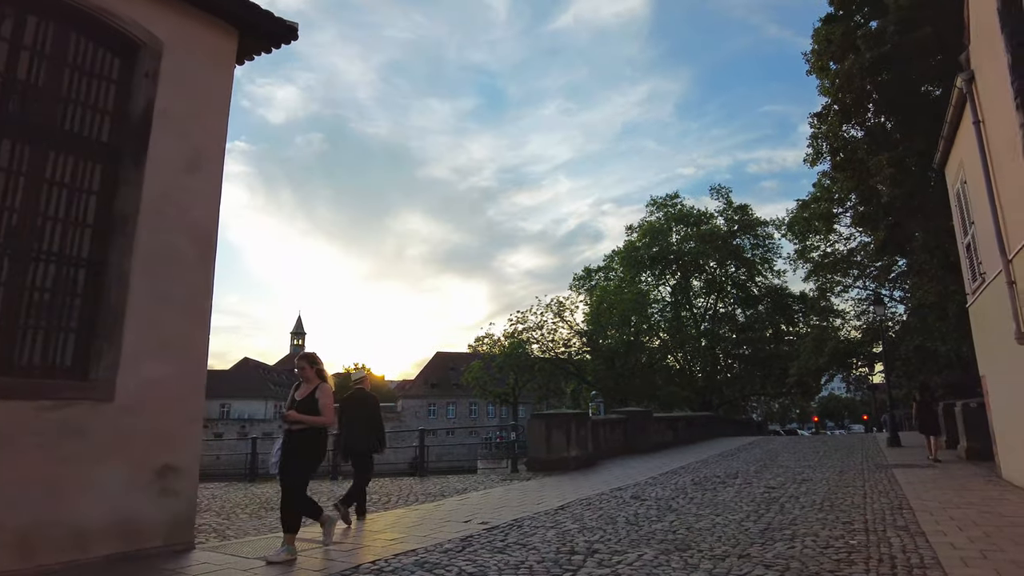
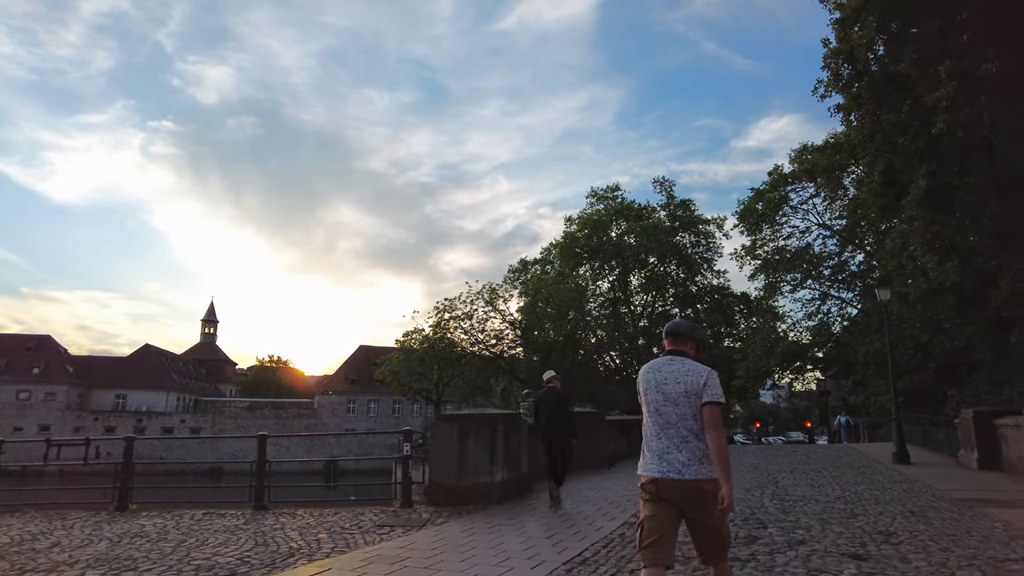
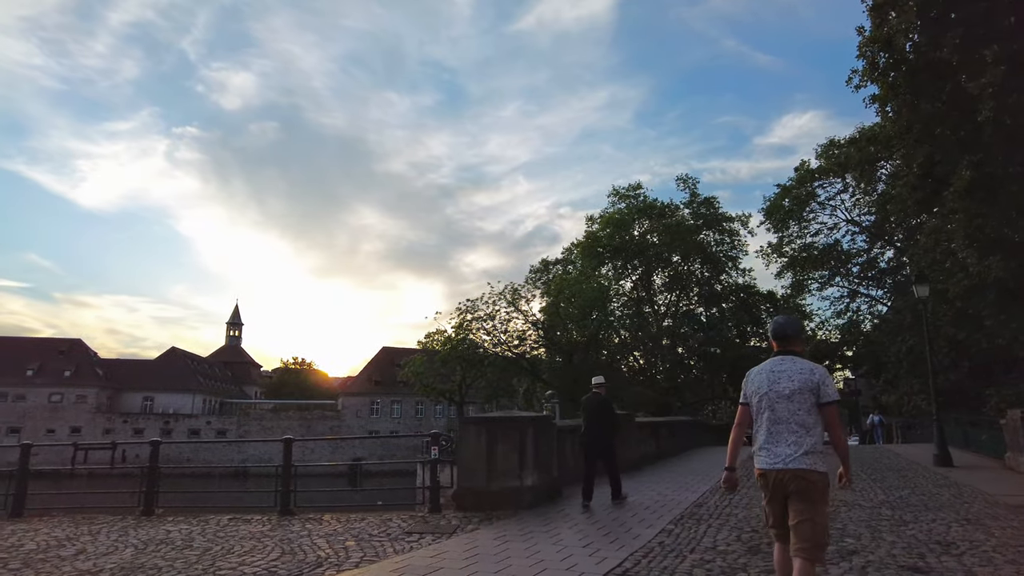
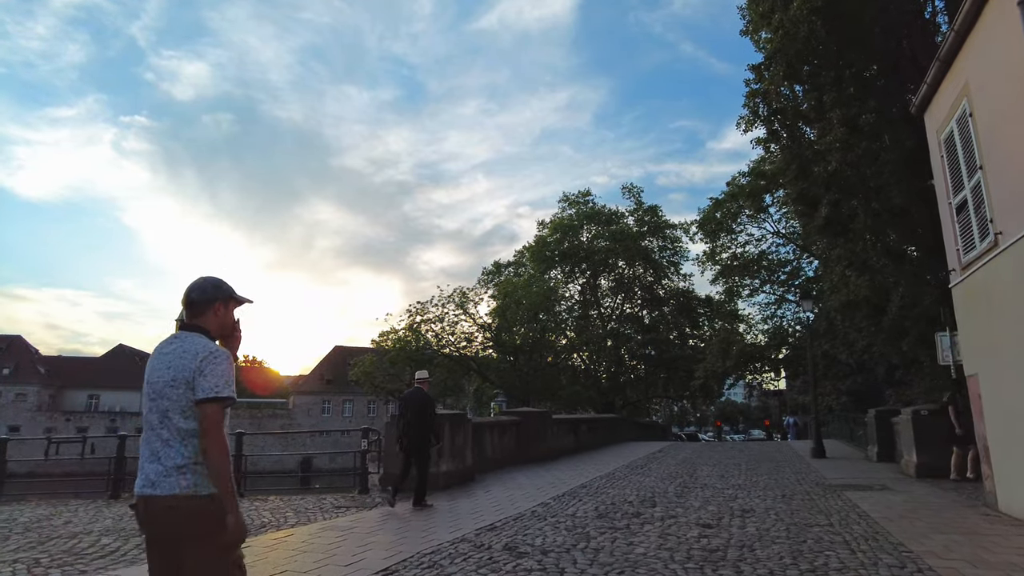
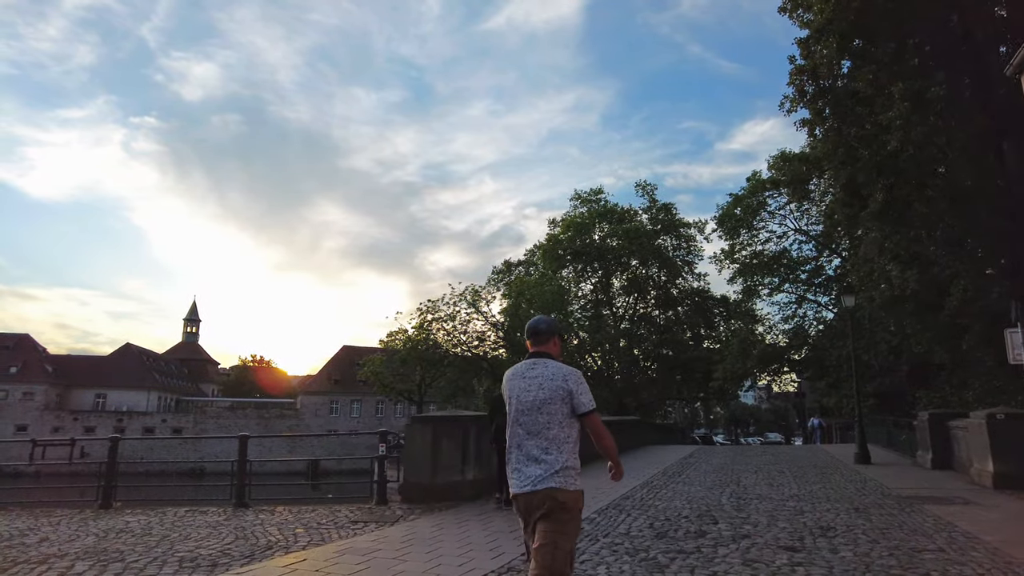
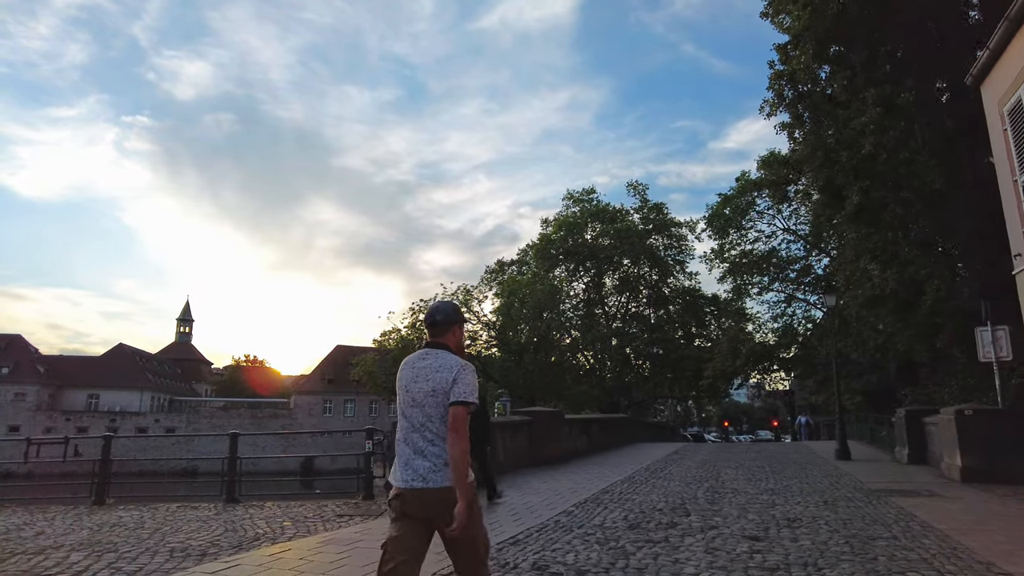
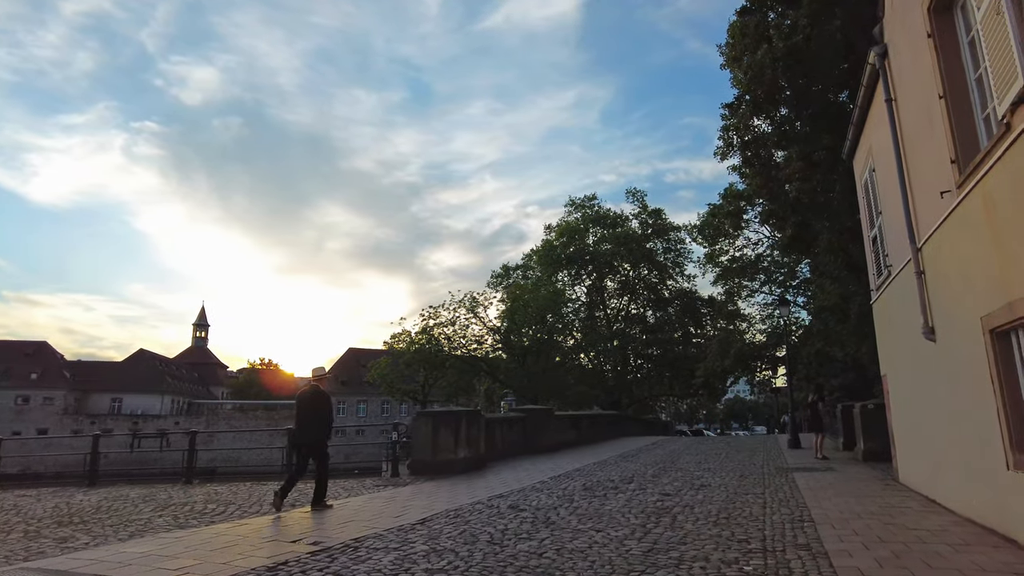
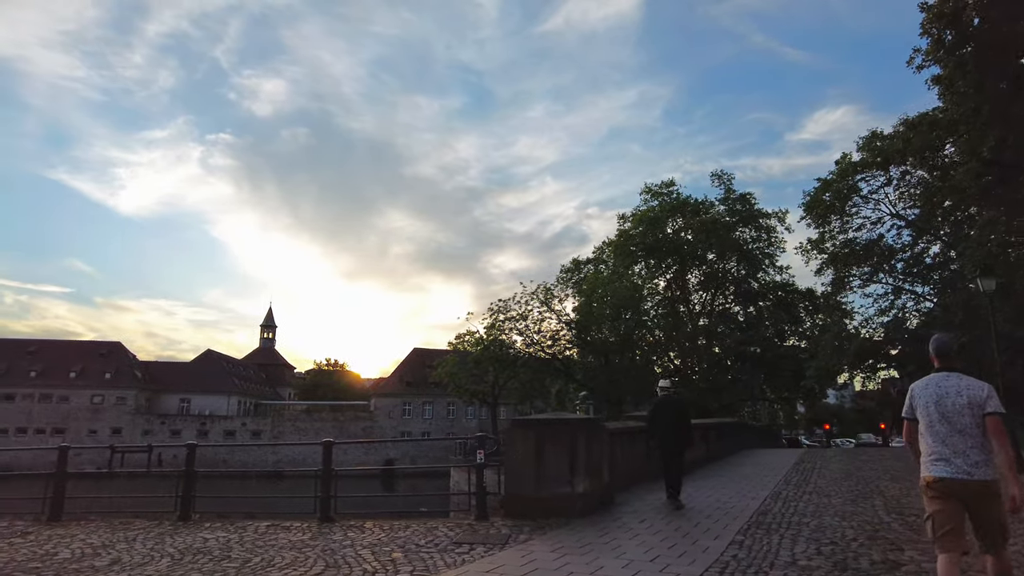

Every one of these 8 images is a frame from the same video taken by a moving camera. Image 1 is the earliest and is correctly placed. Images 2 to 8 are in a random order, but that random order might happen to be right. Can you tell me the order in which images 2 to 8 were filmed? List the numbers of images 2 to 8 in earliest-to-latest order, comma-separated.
7, 4, 6, 5, 2, 3, 8
